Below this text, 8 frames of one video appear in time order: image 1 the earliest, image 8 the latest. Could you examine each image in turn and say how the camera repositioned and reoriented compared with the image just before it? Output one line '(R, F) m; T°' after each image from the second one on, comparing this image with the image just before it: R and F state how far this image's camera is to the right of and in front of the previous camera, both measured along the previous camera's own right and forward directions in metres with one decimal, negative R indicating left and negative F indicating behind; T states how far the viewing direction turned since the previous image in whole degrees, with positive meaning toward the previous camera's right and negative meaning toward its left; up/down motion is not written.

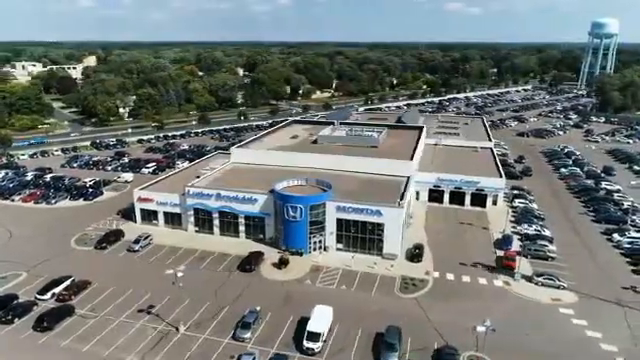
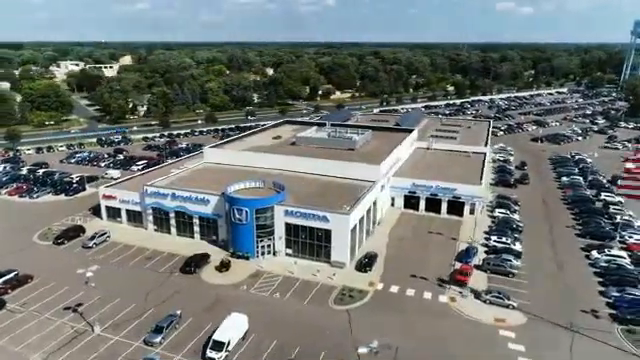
(+8.2, +1.7) m; -5°
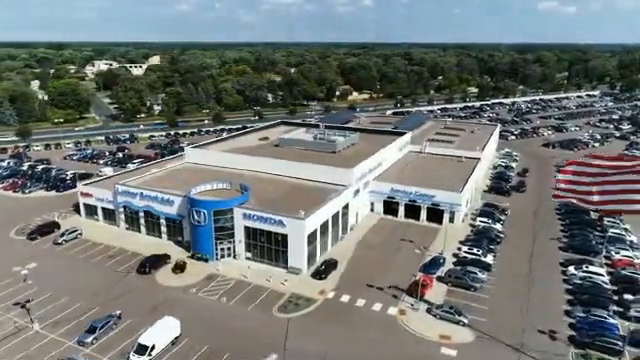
(+6.4, +1.2) m; -4°
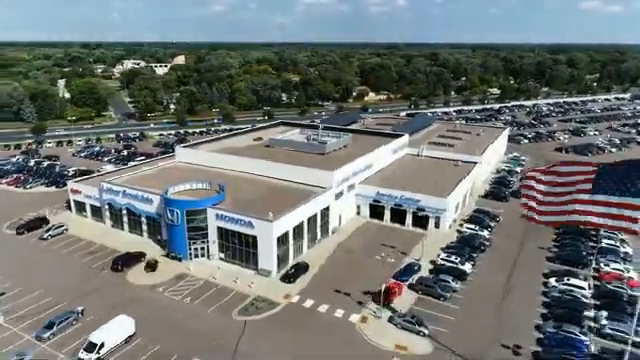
(+4.8, +0.7) m; -4°
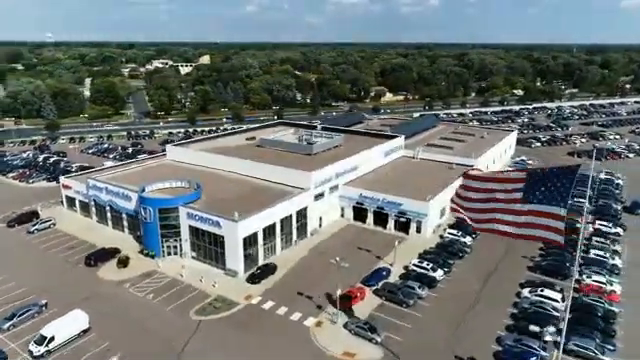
(+5.1, +0.6) m; -4°
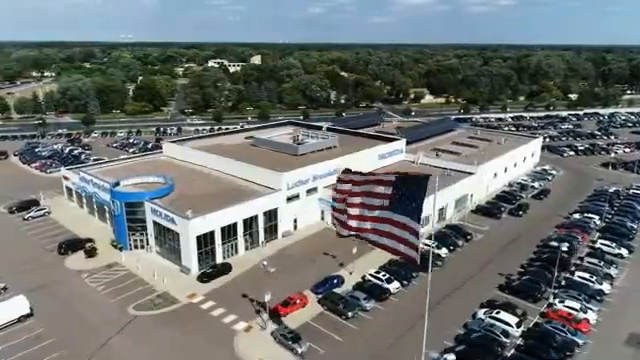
(+8.4, +1.6) m; -7°
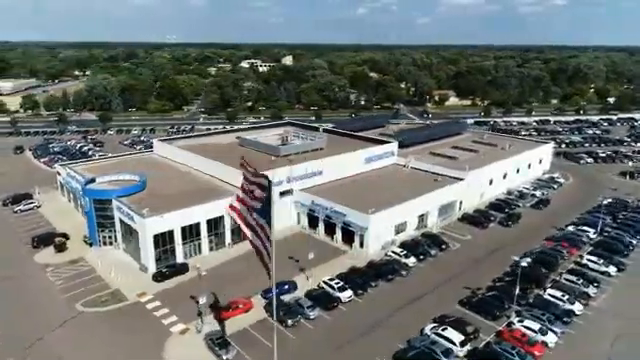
(+6.6, +1.3) m; -5°
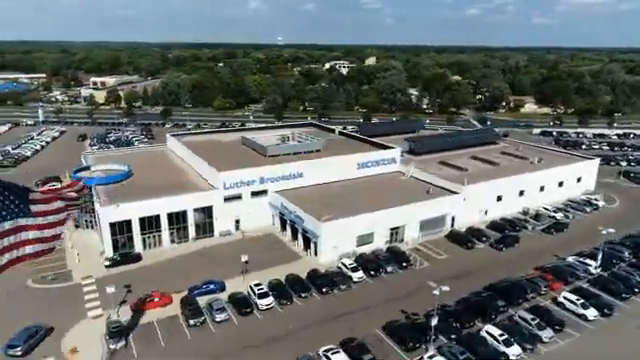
(+12.3, +2.6) m; -12°
